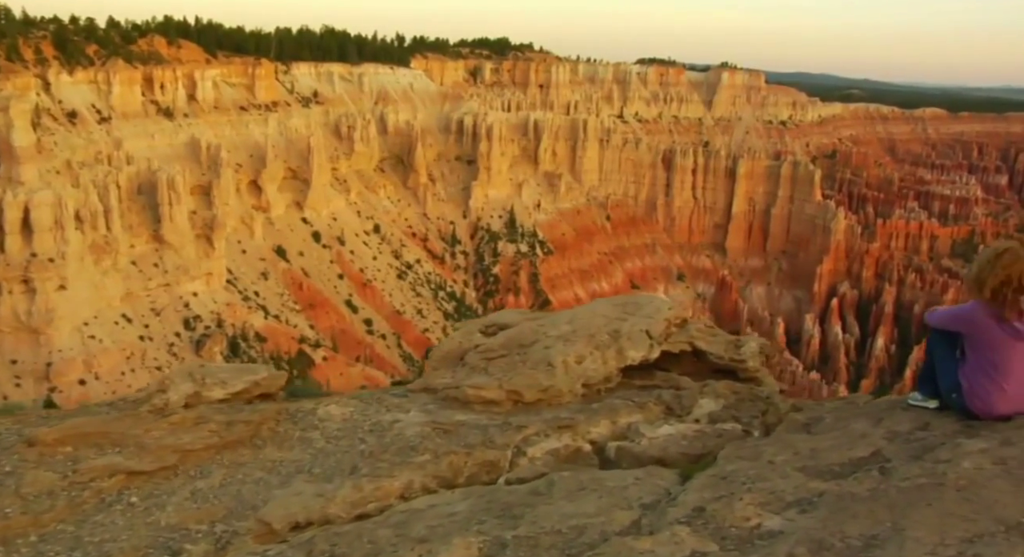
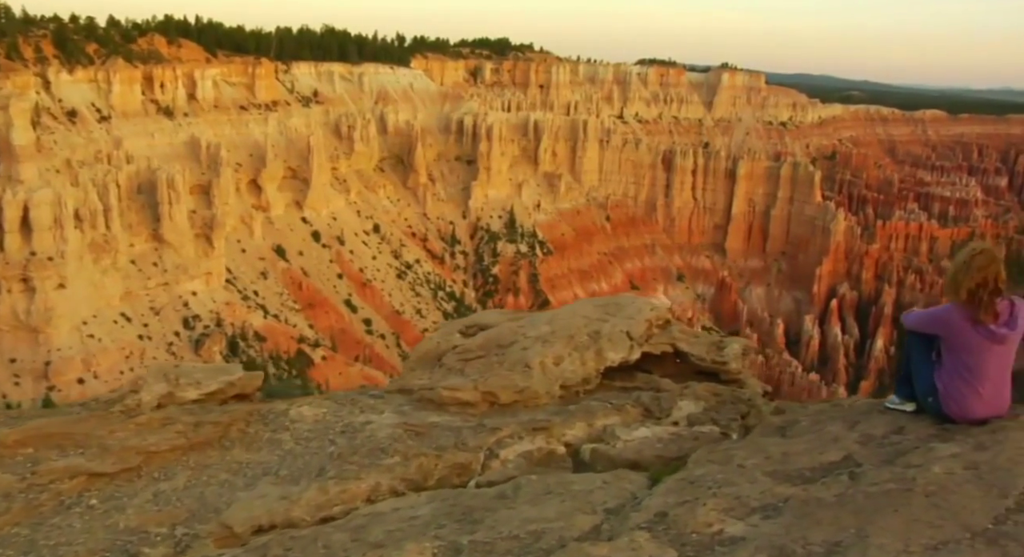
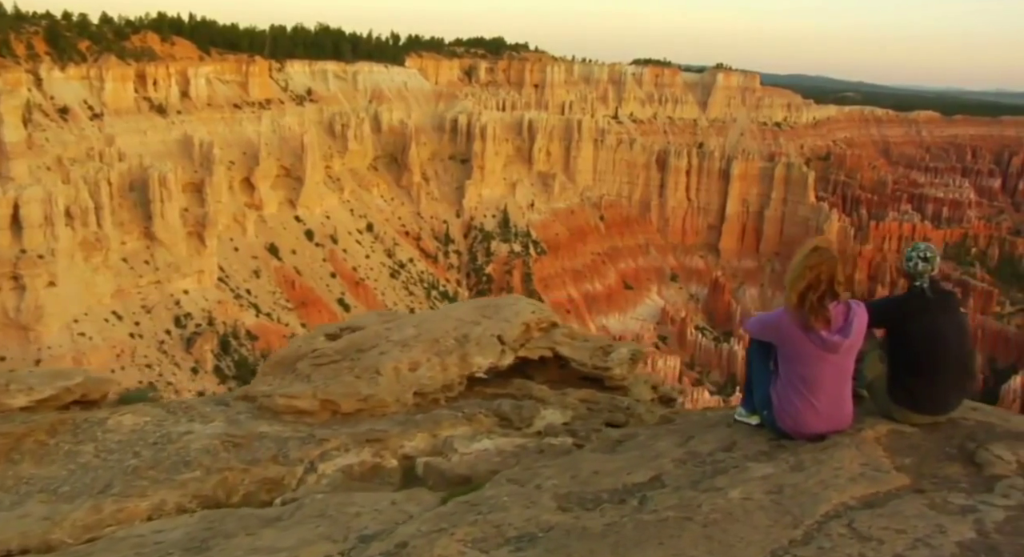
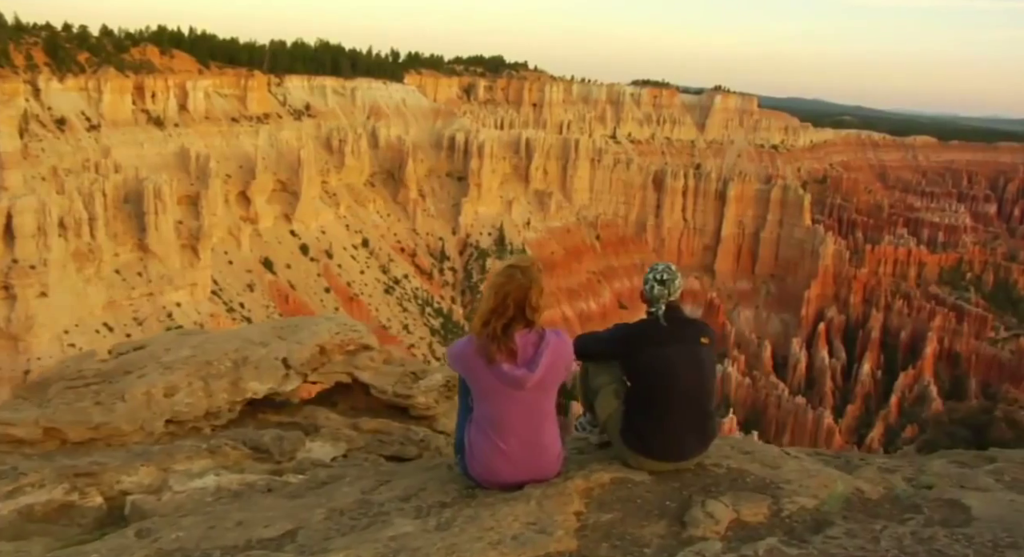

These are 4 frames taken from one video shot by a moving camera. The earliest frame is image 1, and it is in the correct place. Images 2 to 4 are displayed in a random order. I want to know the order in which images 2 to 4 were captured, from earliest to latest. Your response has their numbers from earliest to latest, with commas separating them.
2, 3, 4
